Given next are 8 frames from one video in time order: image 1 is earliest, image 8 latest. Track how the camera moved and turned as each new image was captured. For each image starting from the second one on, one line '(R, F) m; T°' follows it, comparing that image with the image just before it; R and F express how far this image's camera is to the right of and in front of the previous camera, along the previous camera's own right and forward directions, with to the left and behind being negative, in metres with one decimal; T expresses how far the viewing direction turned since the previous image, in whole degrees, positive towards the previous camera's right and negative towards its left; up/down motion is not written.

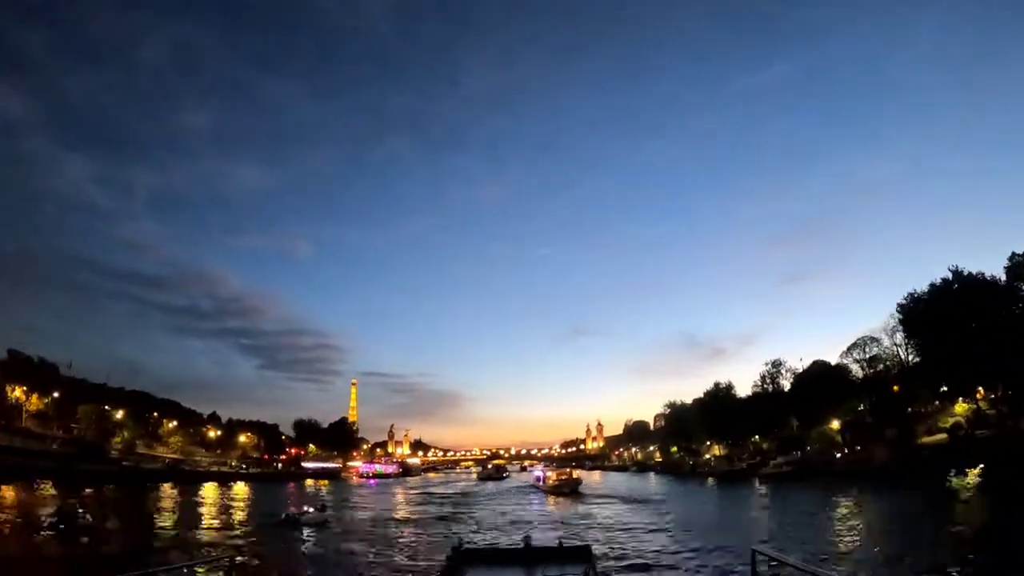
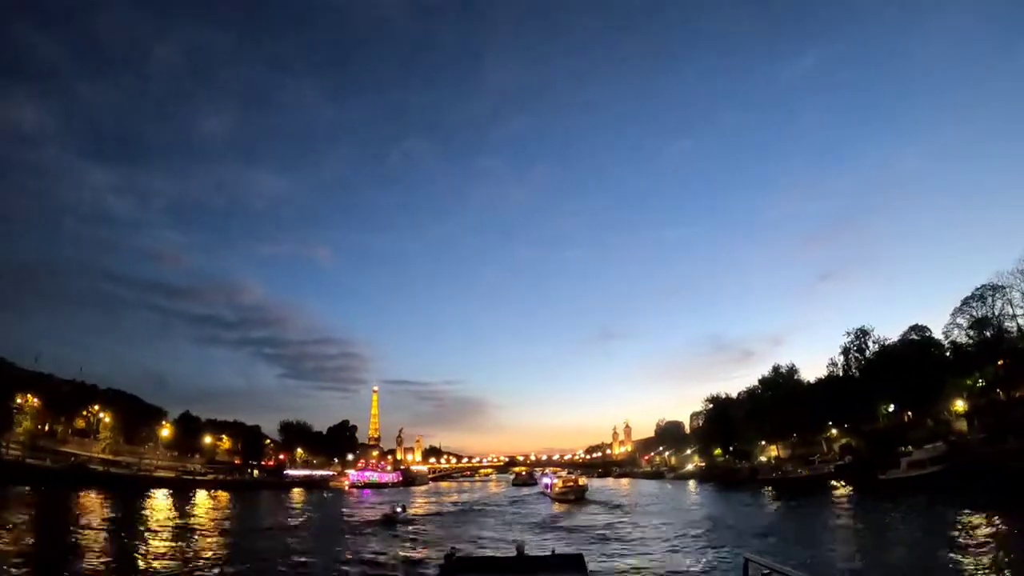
(+2.3, +20.7) m; -2°
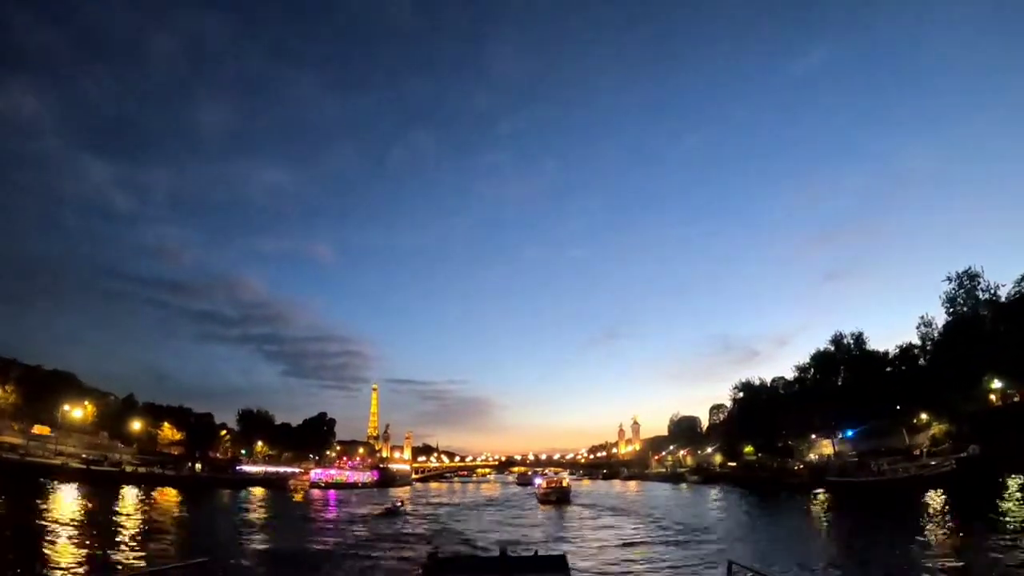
(+2.1, +19.3) m; 0°
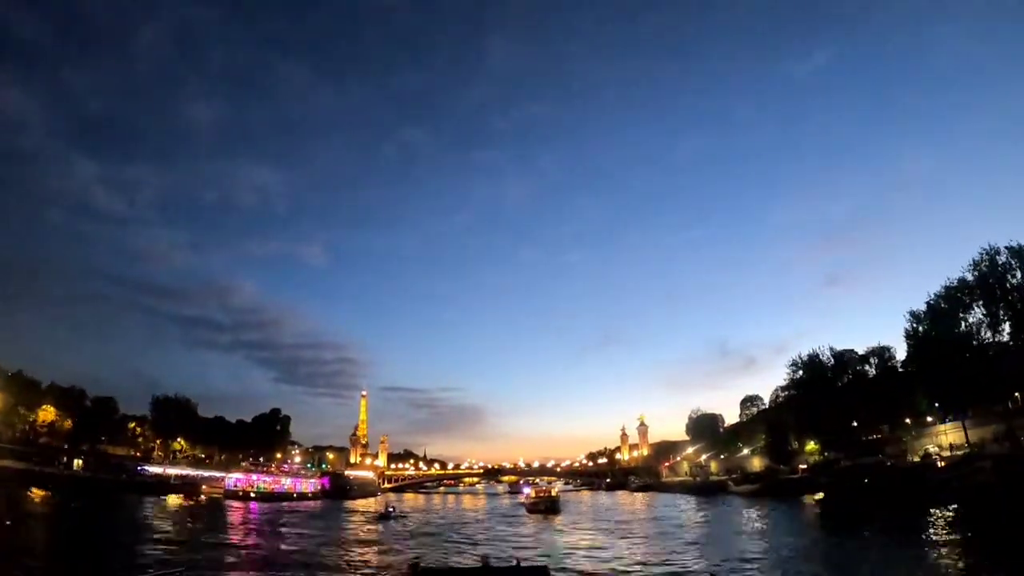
(+1.8, +25.6) m; 0°
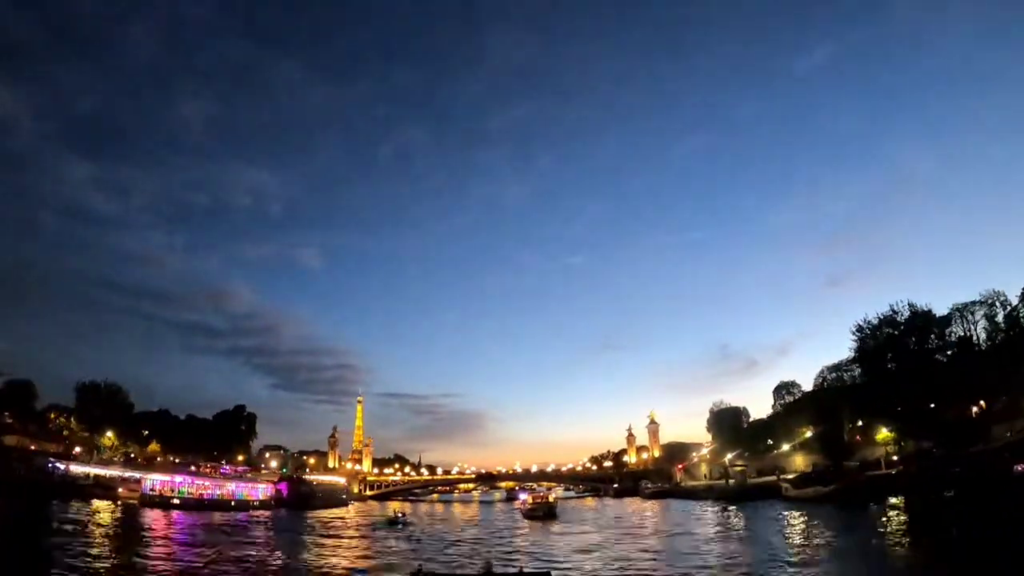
(+1.3, +16.4) m; 0°
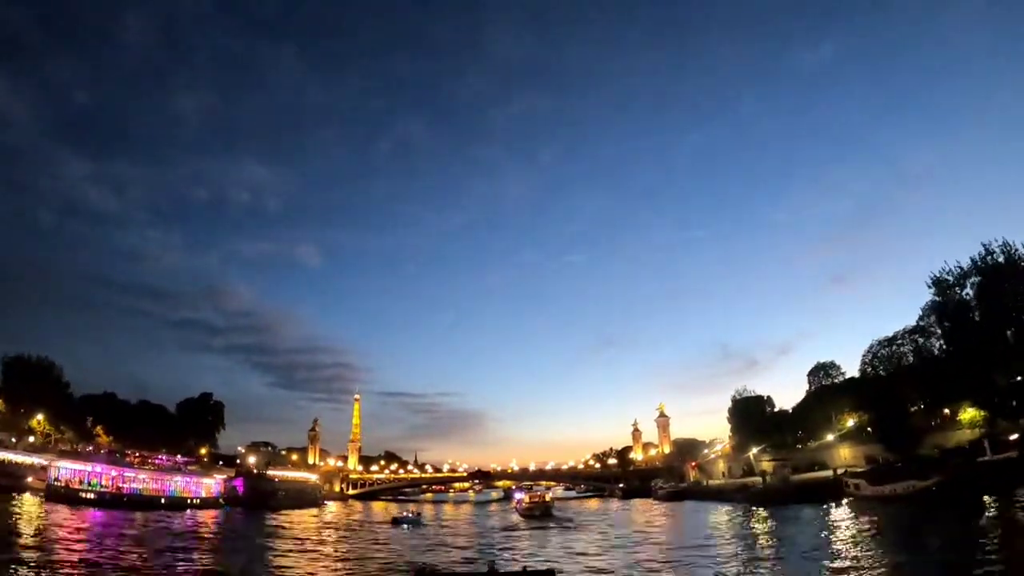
(+0.7, +12.4) m; 0°
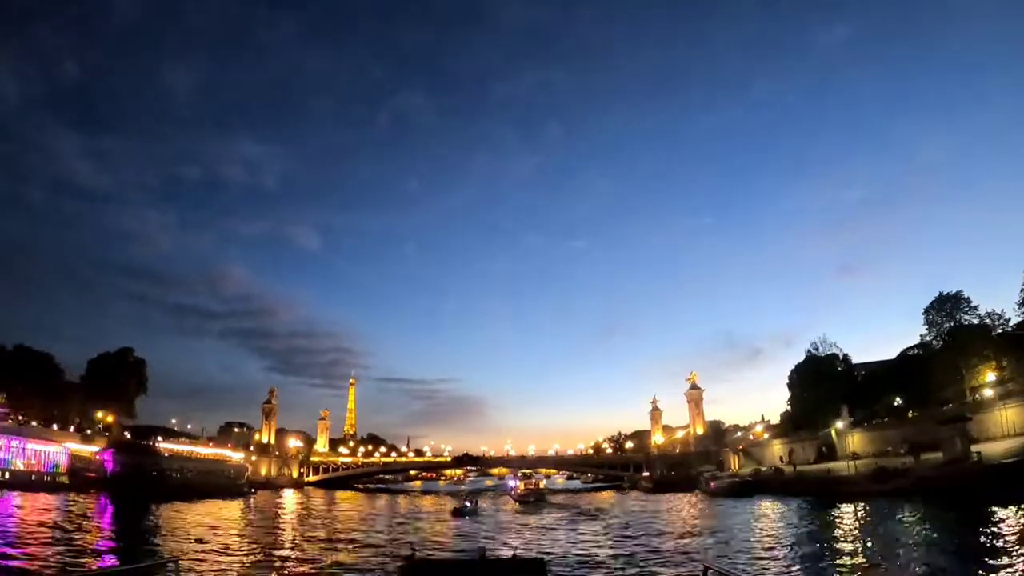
(+0.8, +24.4) m; 0°
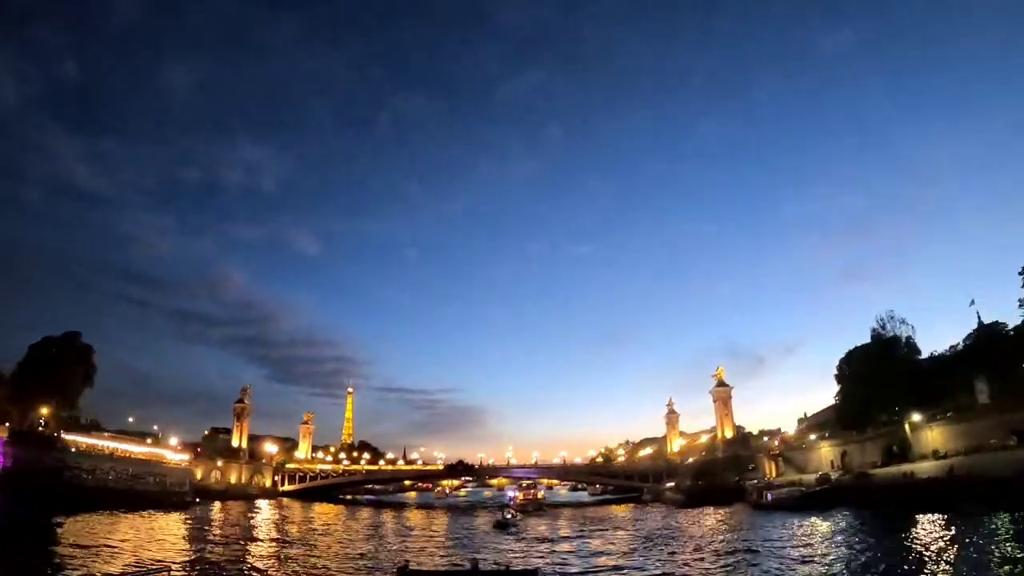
(+0.1, +12.2) m; 0°
